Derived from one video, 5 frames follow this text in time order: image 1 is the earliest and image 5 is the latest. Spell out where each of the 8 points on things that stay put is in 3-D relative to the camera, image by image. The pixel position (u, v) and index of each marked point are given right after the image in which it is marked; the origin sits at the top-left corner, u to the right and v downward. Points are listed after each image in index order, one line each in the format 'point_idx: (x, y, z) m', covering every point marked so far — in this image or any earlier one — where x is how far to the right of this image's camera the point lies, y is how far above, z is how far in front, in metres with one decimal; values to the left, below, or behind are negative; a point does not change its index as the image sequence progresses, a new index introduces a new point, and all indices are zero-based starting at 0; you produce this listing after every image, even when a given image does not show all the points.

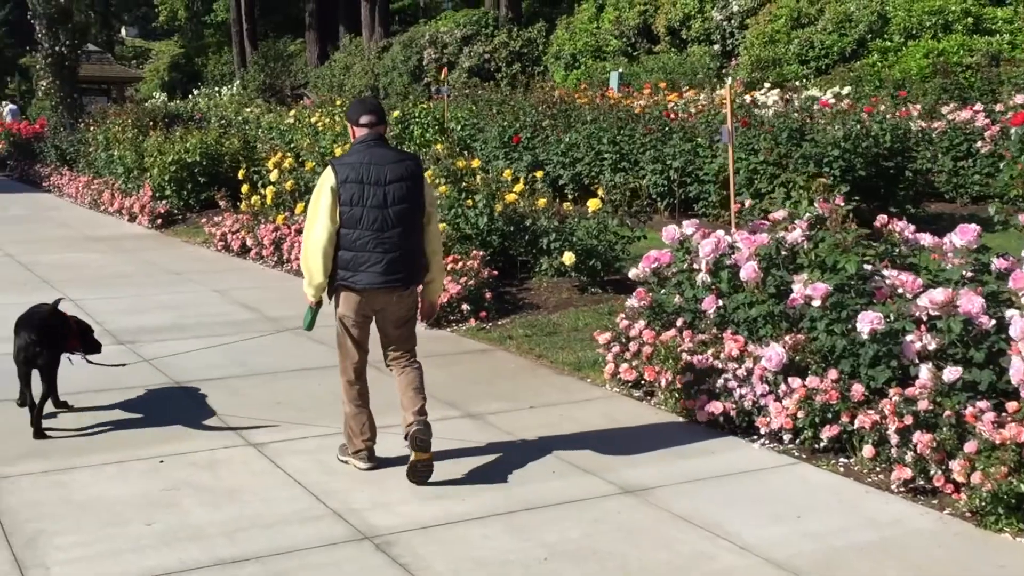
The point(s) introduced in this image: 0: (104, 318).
0: (-3.3, -0.3, +9.0) m
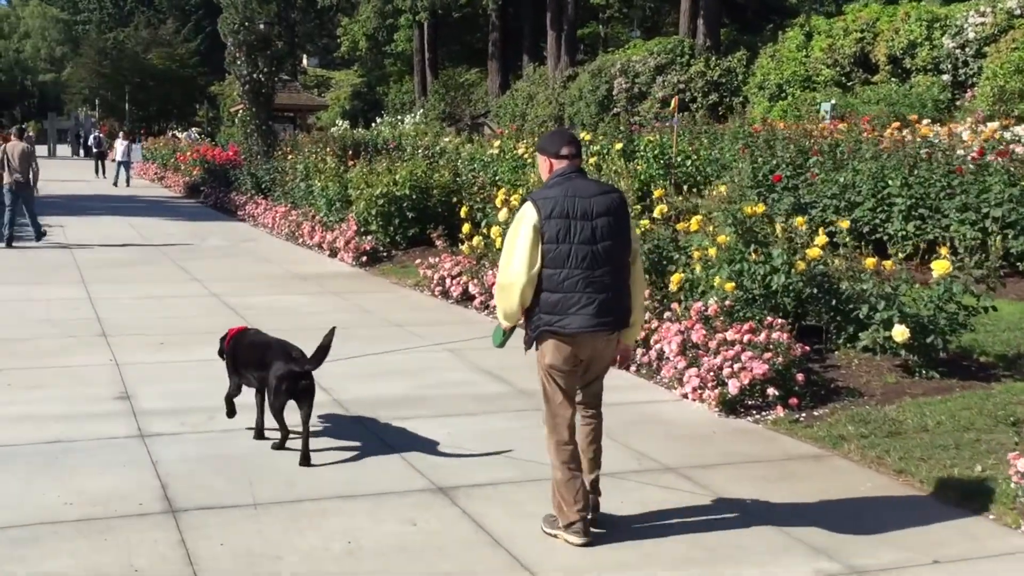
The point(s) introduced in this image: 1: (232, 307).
0: (-1.2, -0.7, +7.6) m
1: (-2.8, -0.2, +11.0) m
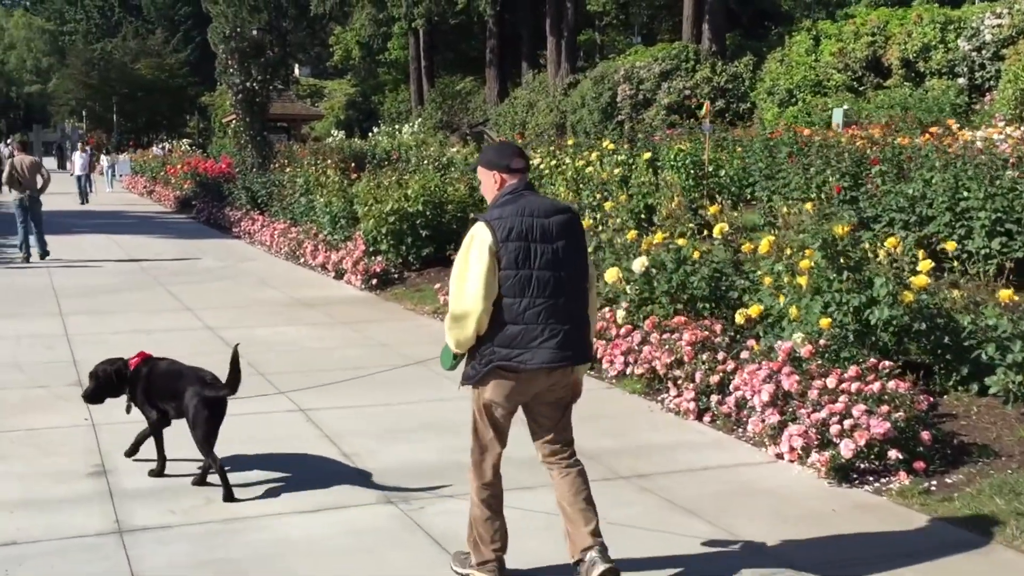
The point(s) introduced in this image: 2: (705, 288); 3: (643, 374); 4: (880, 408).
0: (-0.9, -0.9, +6.4) m
1: (-2.5, -0.5, +9.8) m
2: (+1.4, 0.0, +8.2) m
3: (+0.9, -0.6, +7.8) m
4: (+1.9, -0.6, +5.8) m
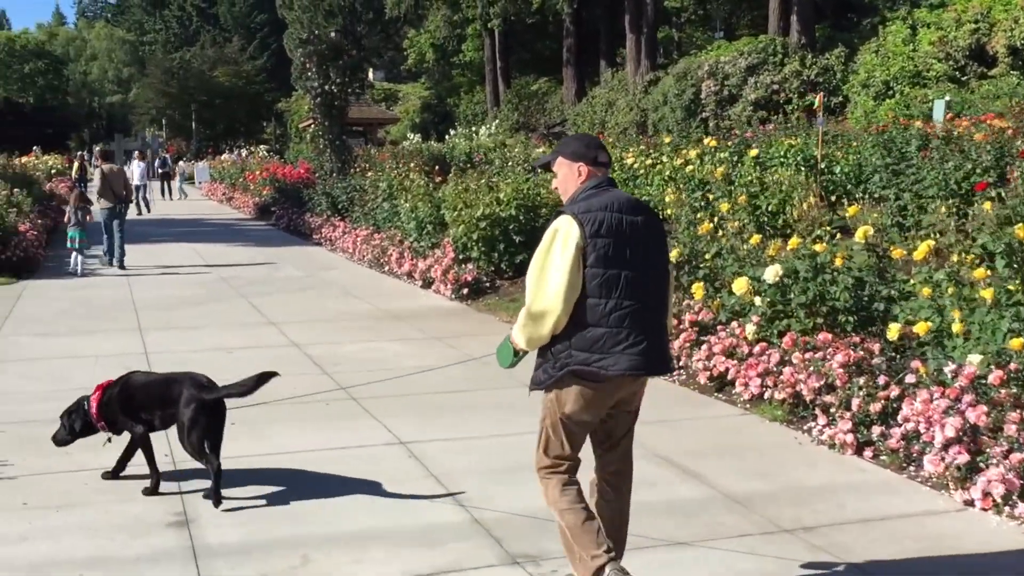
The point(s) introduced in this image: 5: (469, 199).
0: (-0.2, -1.0, +5.6) m
1: (-1.6, -0.6, +9.1) m
2: (+2.2, -0.1, +7.3) m
3: (+1.7, -0.7, +6.9) m
4: (+2.5, -0.7, +4.8) m
5: (-0.5, +1.0, +13.1) m
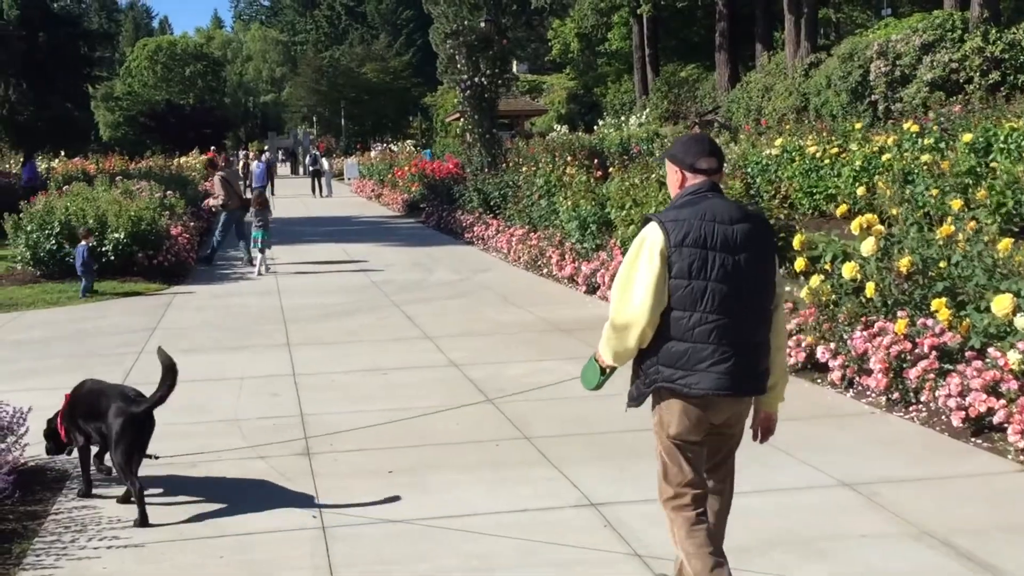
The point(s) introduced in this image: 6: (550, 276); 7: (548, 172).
0: (+0.7, -1.1, +4.3) m
1: (-0.2, -0.7, +8.0) m
2: (+3.3, -0.2, +5.7) m
3: (+2.7, -0.8, +5.4) m
4: (+3.3, -0.8, +3.2) m
5: (+1.4, +1.0, +11.8) m
6: (+0.4, +0.2, +14.0) m
7: (+0.5, +1.7, +16.7) m
